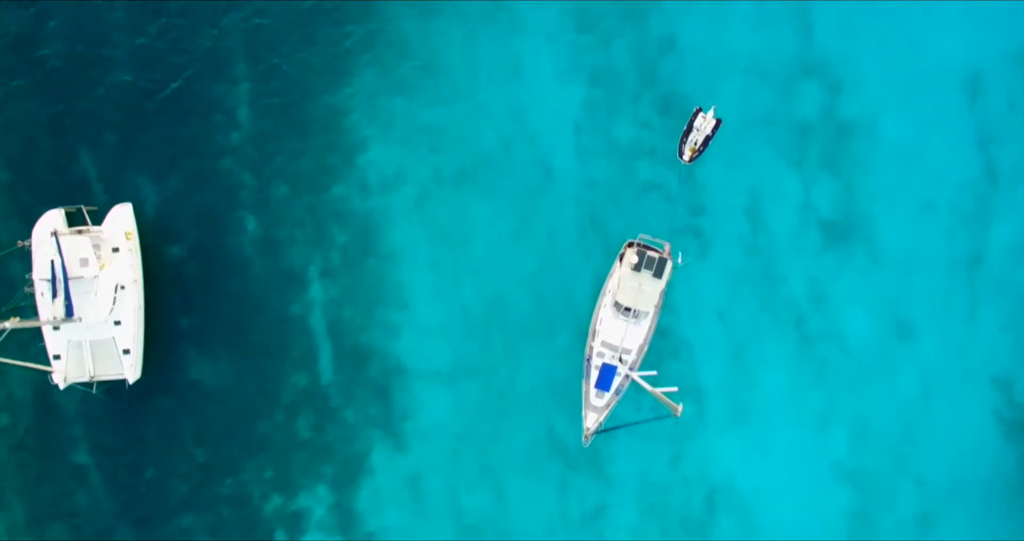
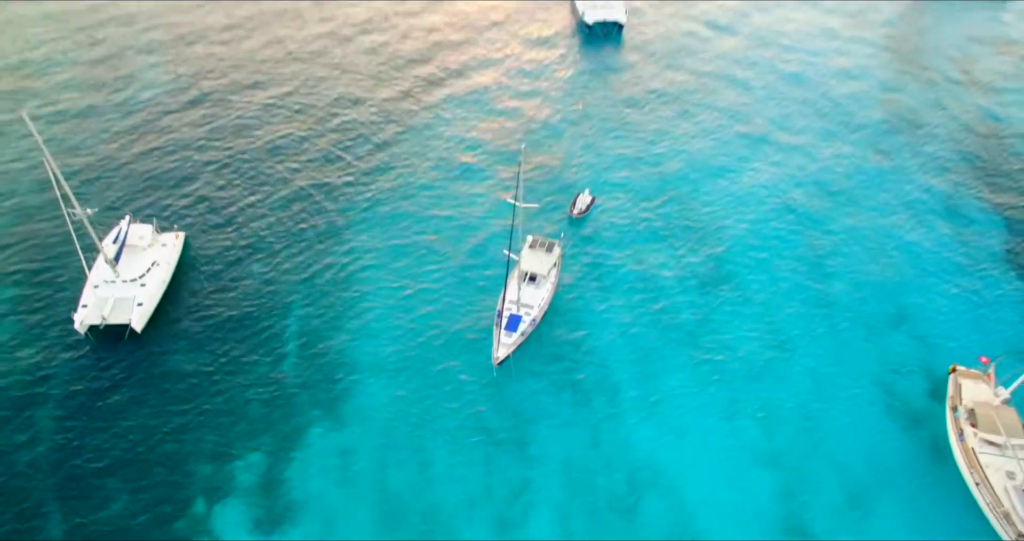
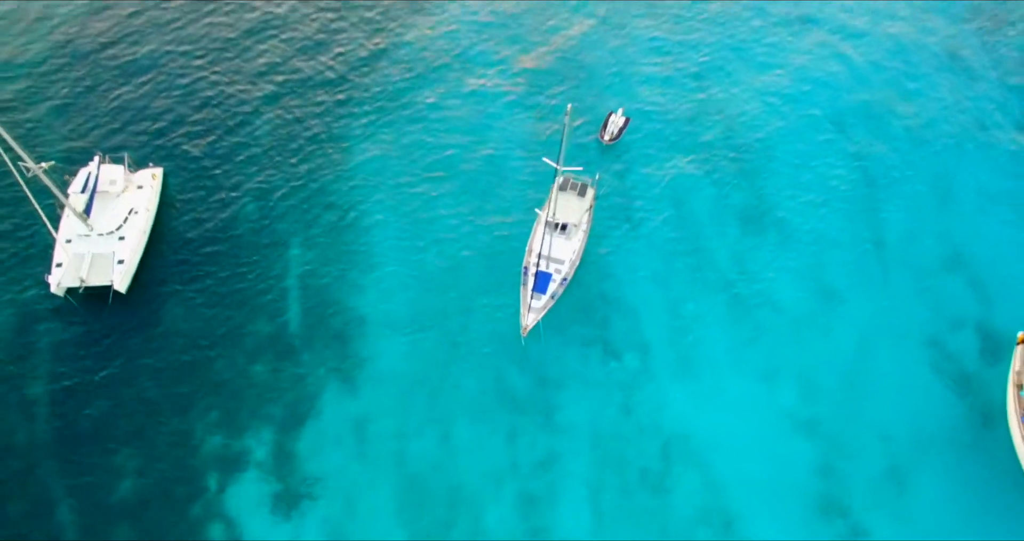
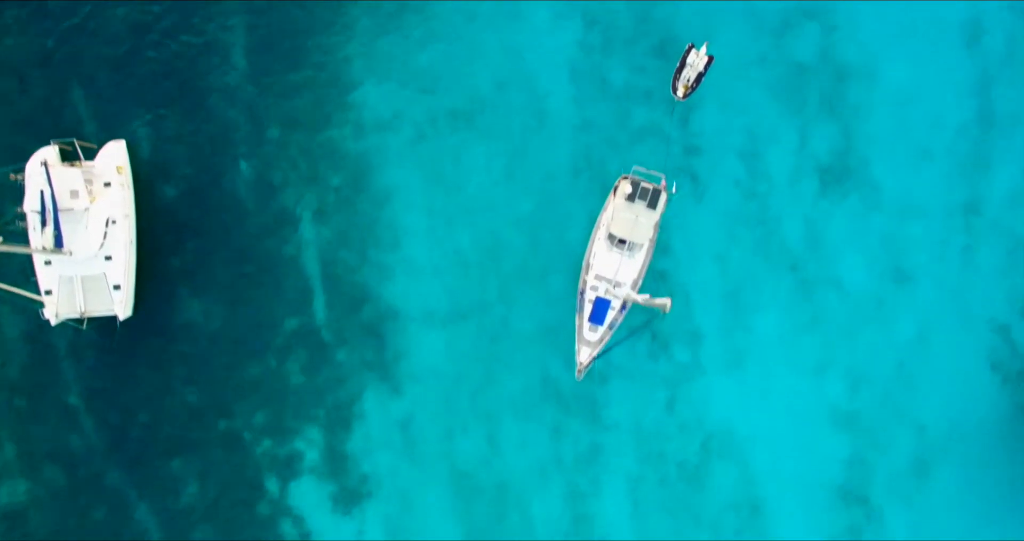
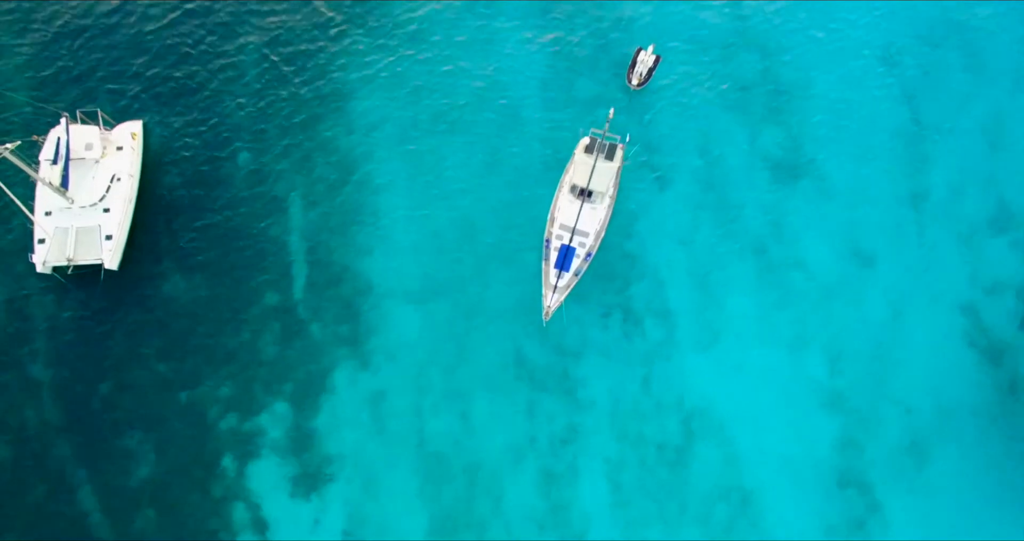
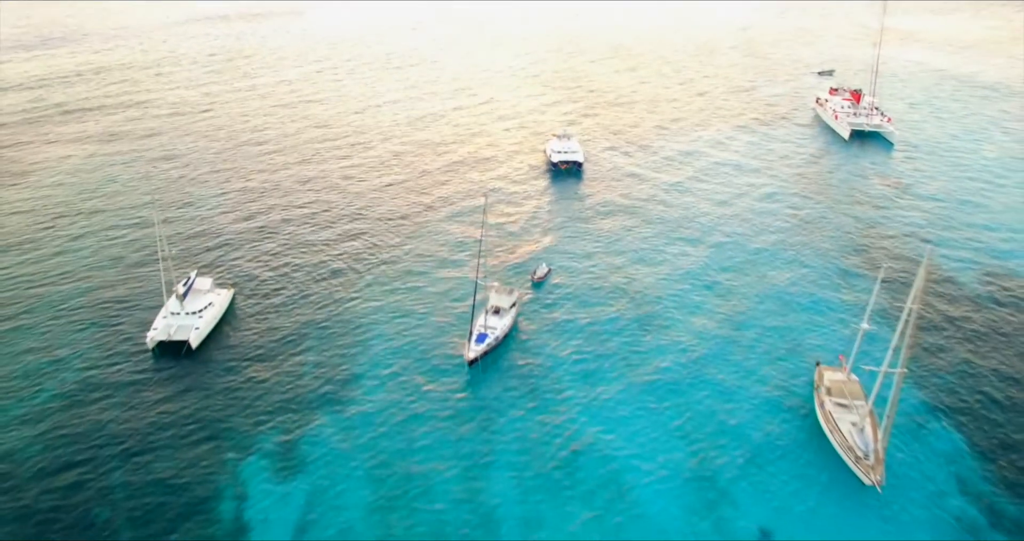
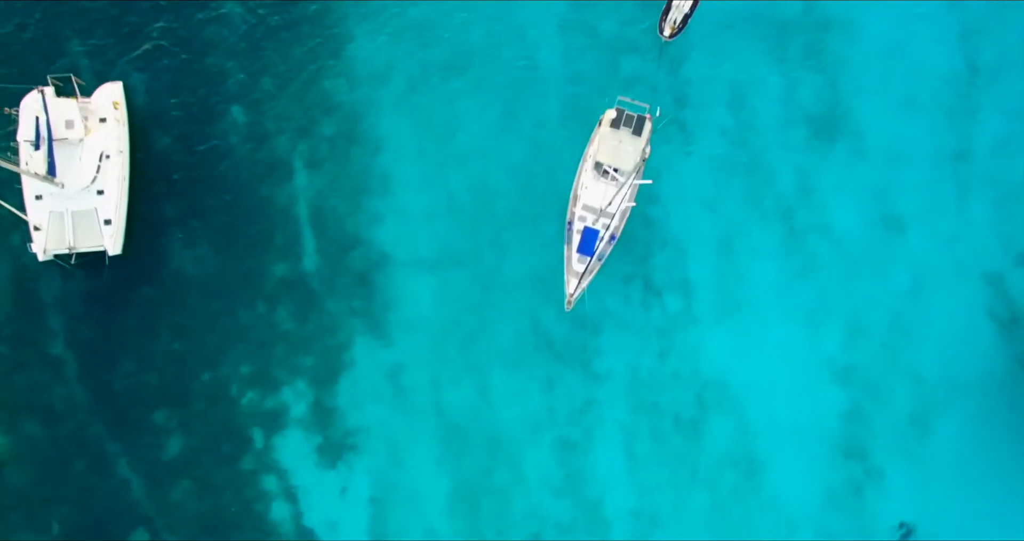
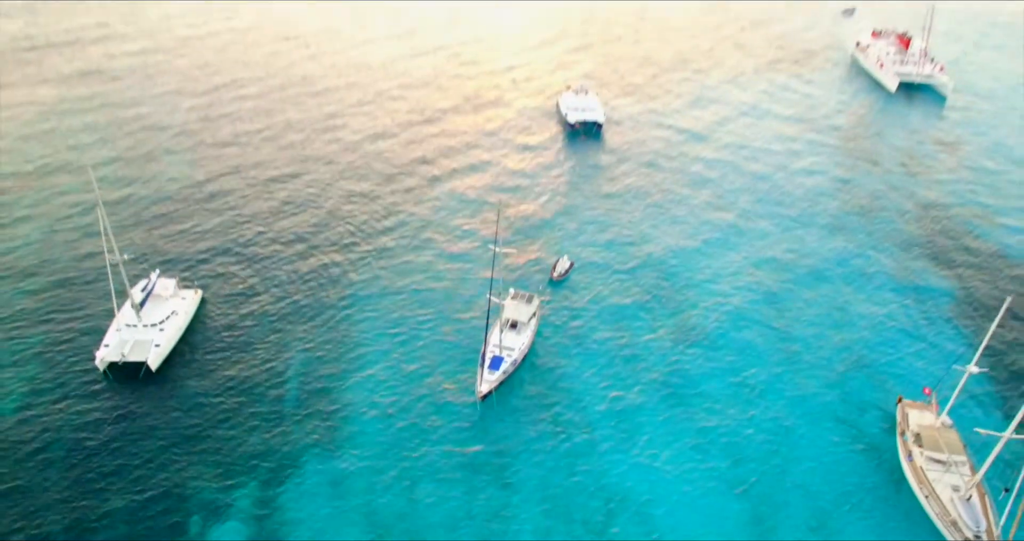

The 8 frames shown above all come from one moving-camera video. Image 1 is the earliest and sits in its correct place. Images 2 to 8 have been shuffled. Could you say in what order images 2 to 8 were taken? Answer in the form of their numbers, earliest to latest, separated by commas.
4, 7, 5, 3, 2, 8, 6
